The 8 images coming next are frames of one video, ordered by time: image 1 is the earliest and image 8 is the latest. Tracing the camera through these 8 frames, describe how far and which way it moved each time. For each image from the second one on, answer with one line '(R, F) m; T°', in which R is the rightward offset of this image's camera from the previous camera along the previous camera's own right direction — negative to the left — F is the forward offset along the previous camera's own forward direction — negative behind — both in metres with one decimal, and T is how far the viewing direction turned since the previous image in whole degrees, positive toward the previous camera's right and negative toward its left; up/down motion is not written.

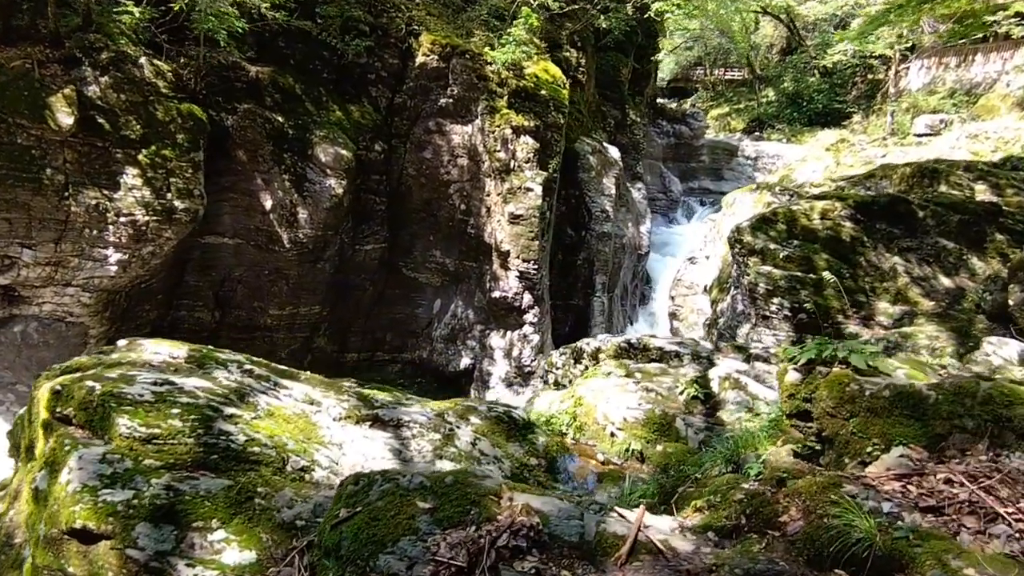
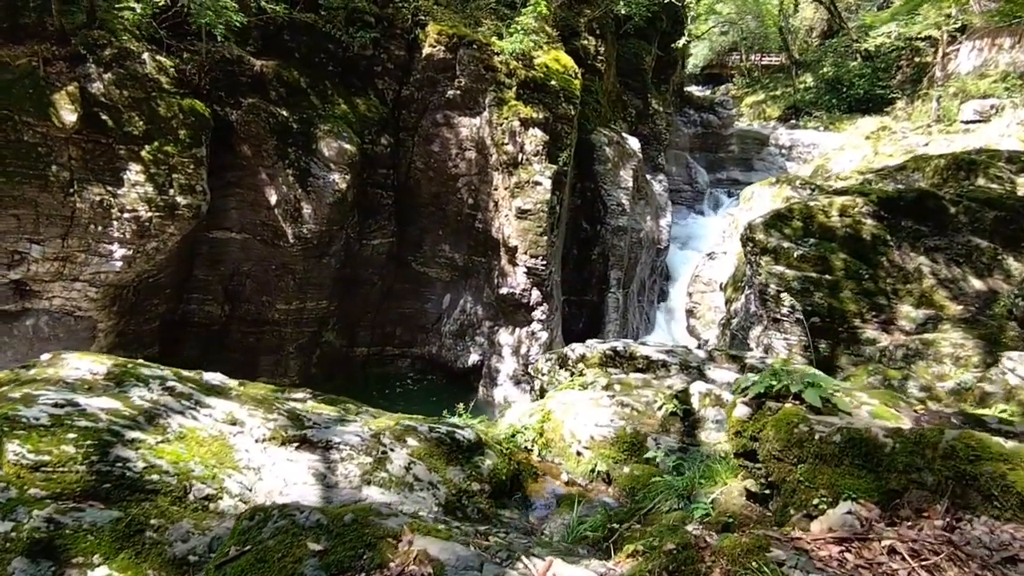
(+0.5, +0.2) m; -3°
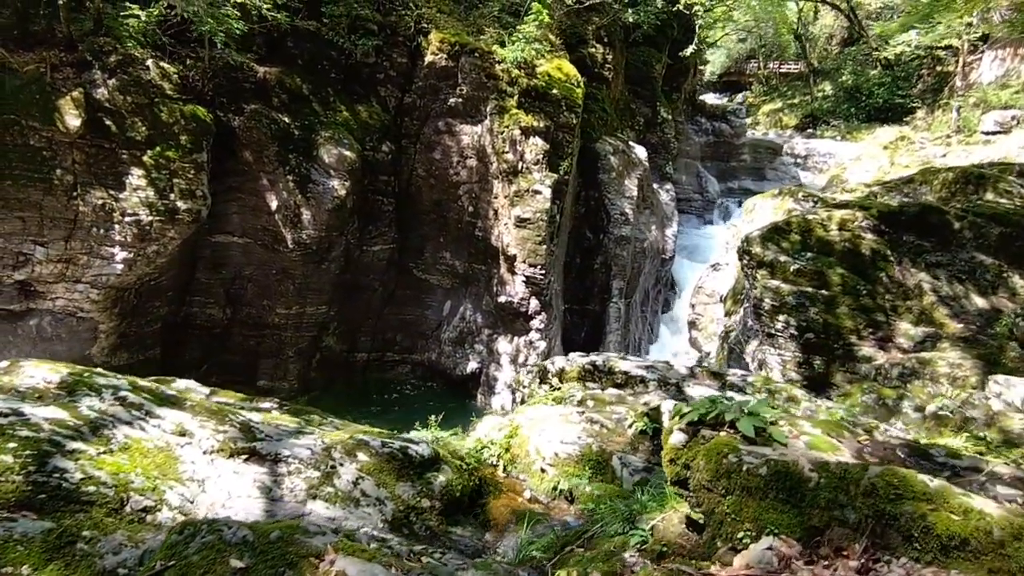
(+0.3, 0.0) m; -2°
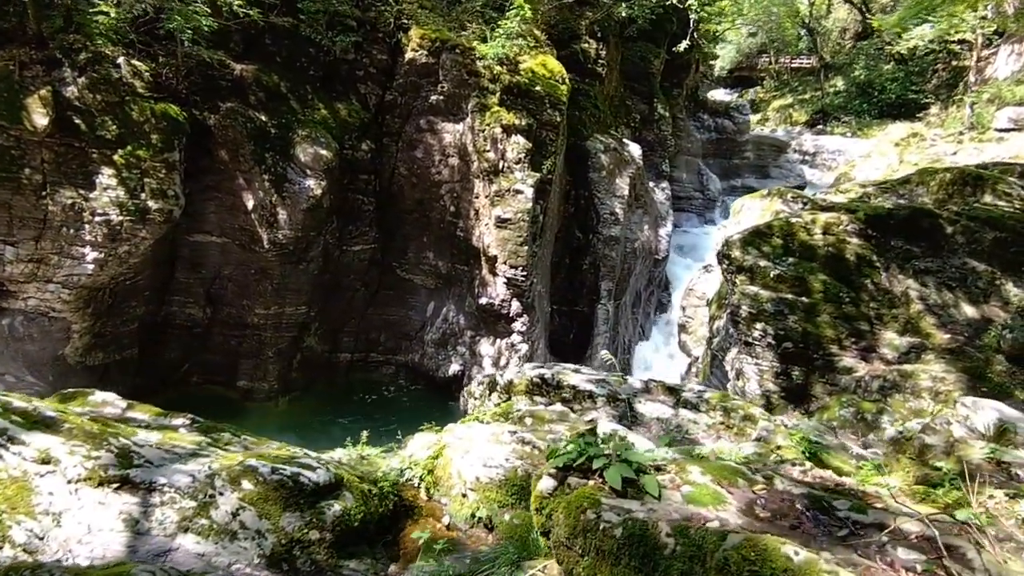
(+0.5, +0.2) m; -1°
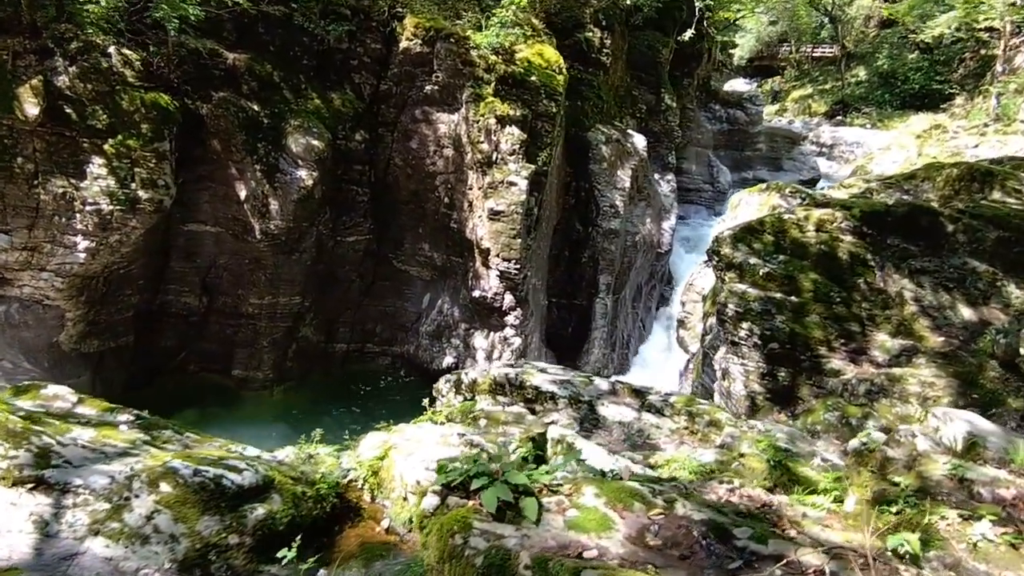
(+0.4, +0.1) m; -2°
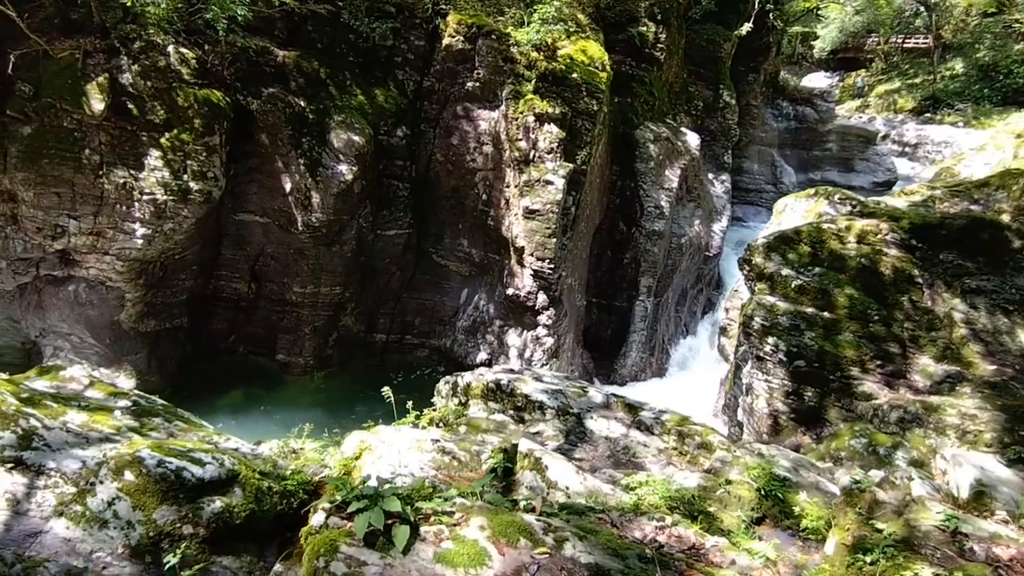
(+0.5, +0.1) m; -6°
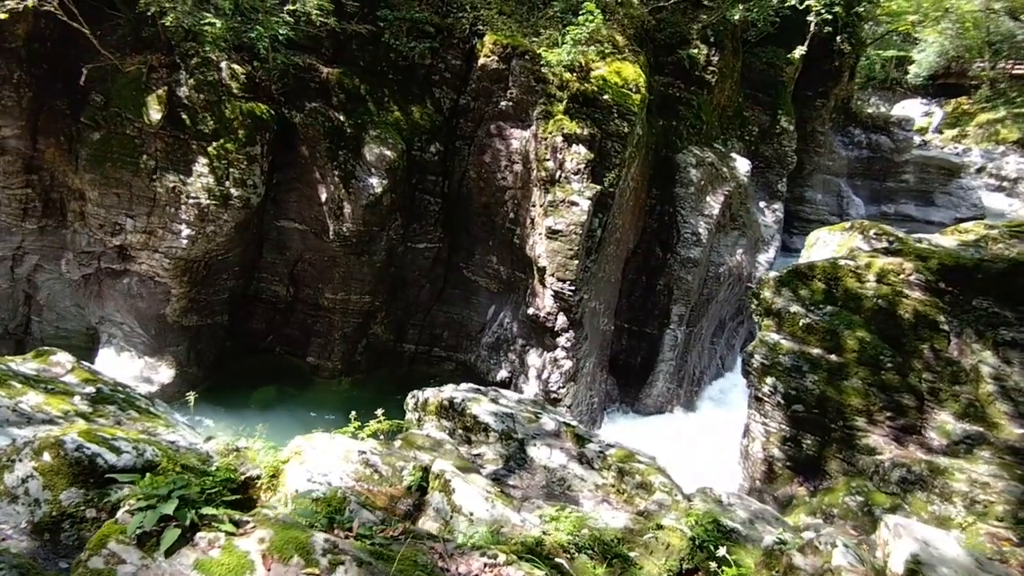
(+0.9, +0.1) m; -7°
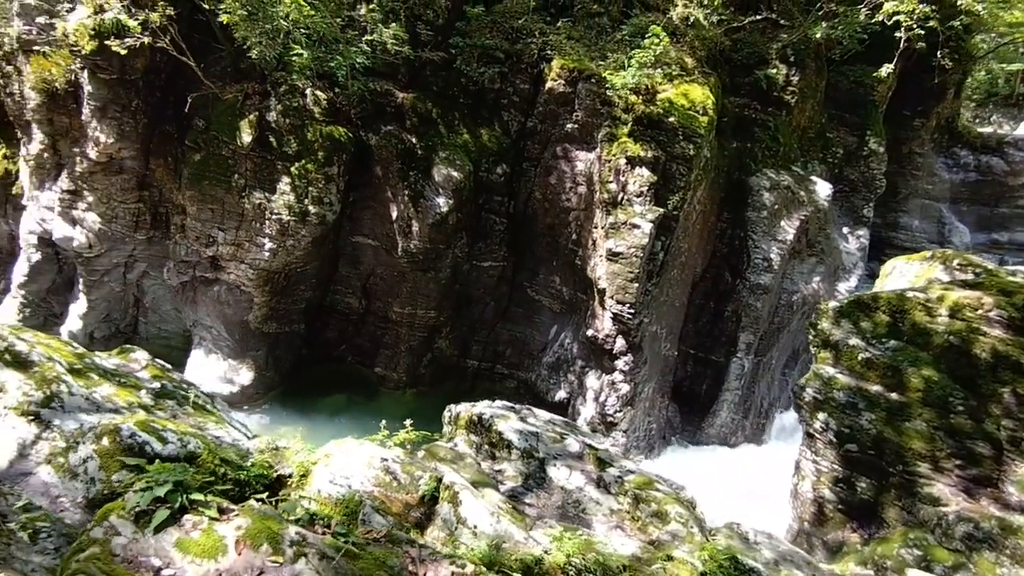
(+0.4, -0.1) m; -8°
